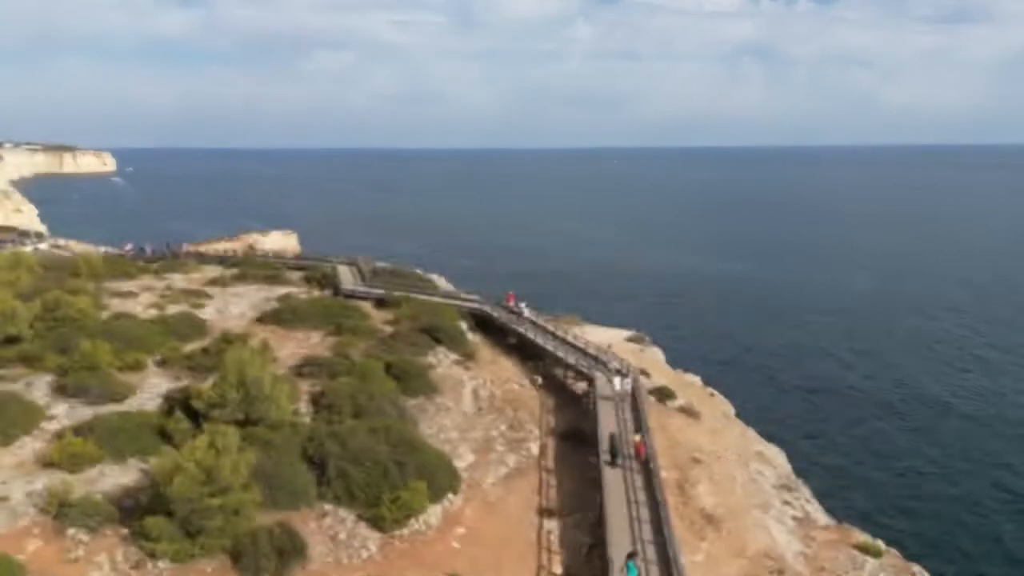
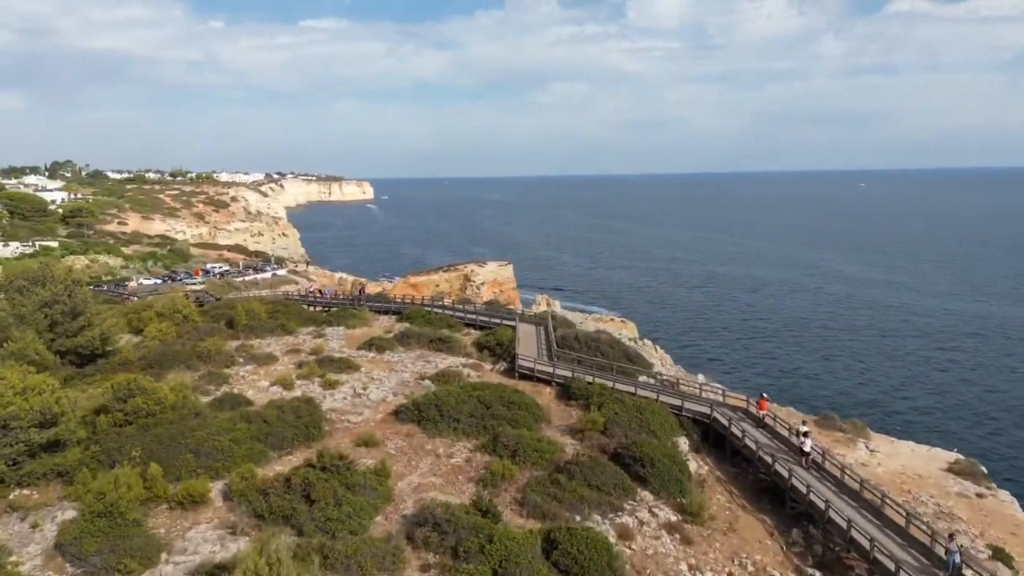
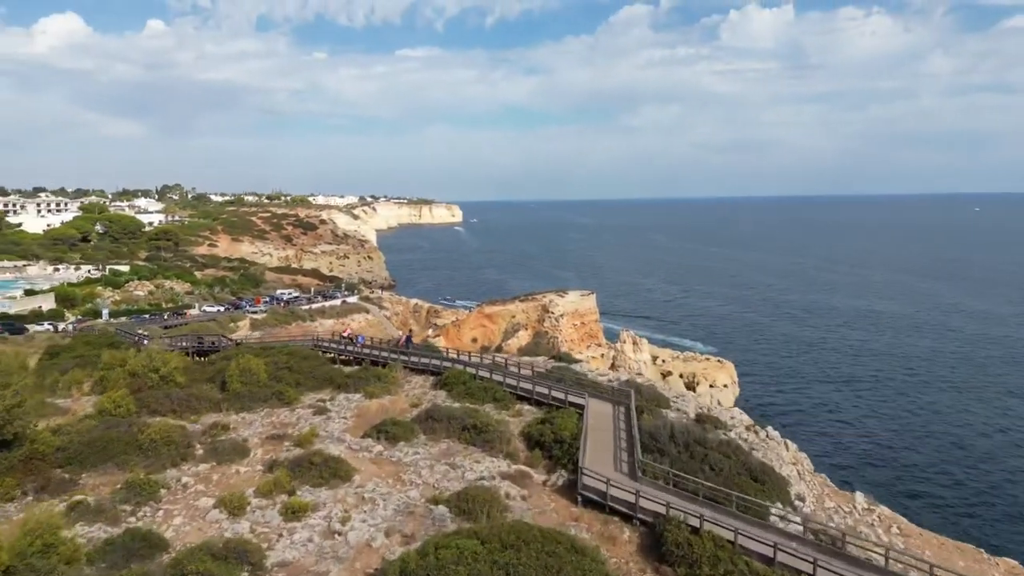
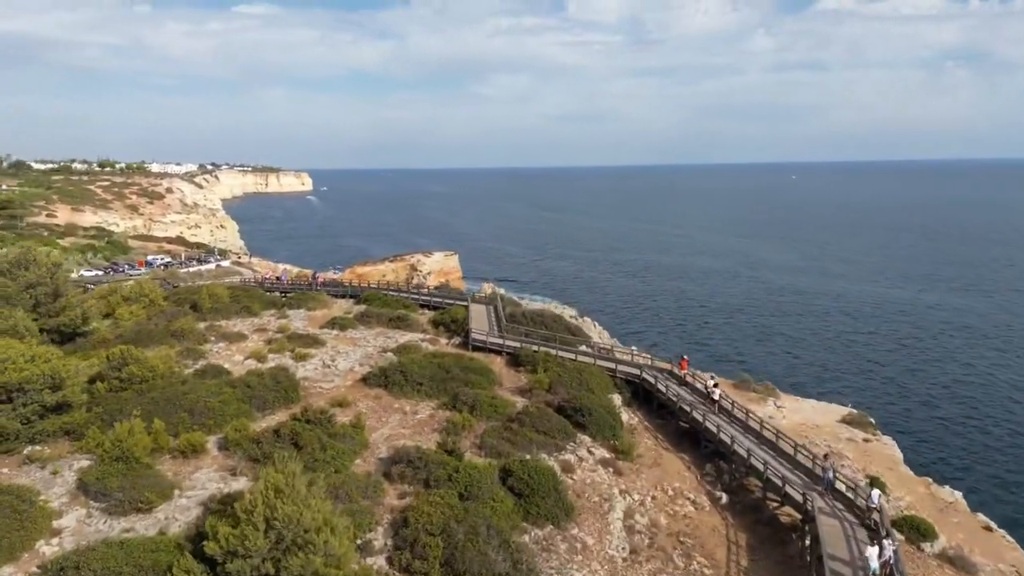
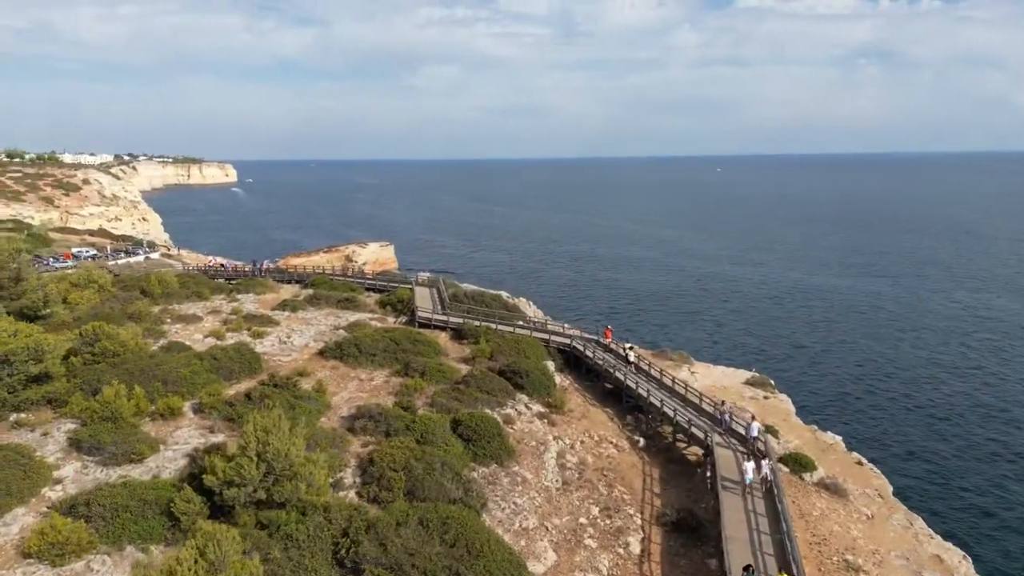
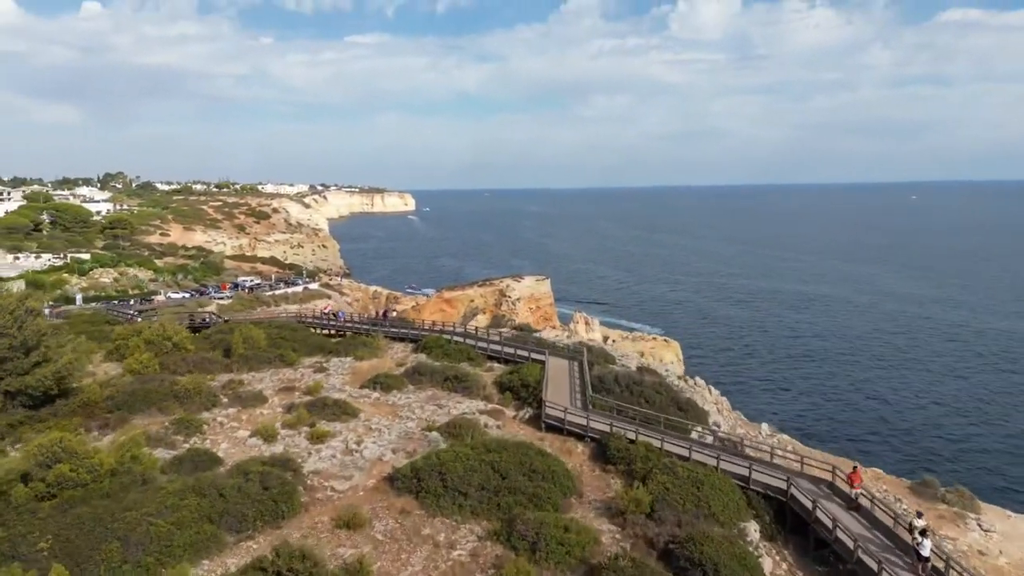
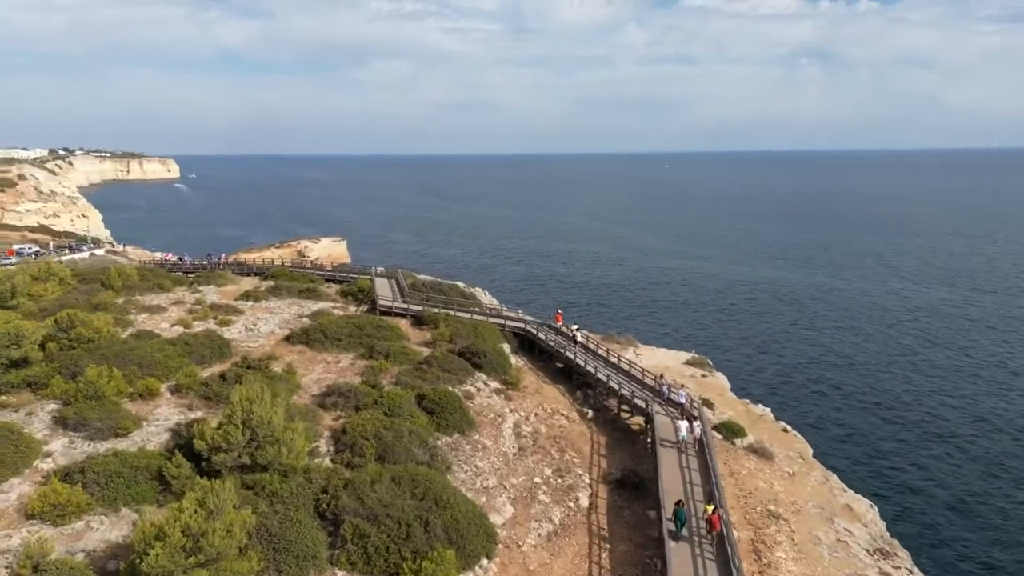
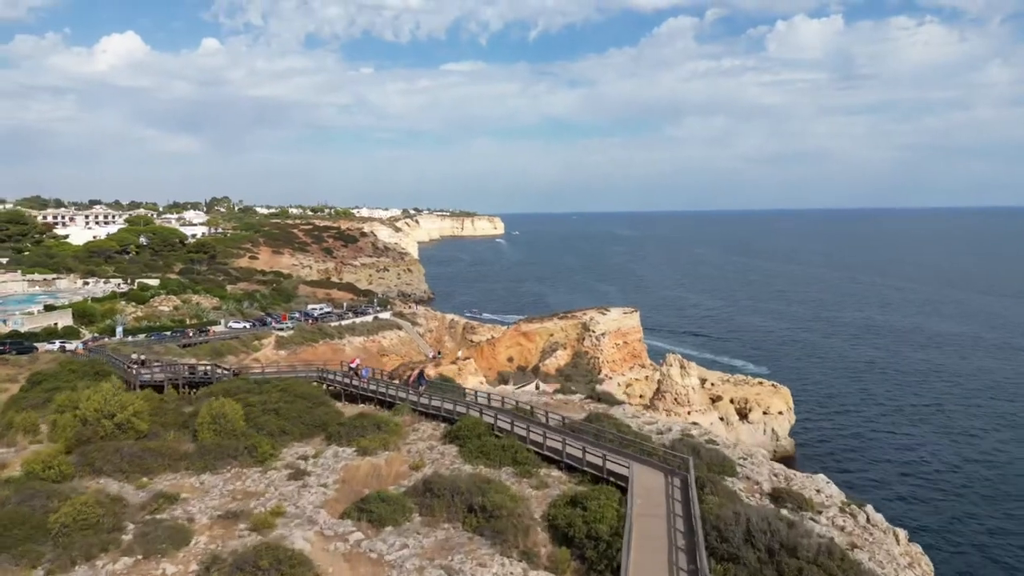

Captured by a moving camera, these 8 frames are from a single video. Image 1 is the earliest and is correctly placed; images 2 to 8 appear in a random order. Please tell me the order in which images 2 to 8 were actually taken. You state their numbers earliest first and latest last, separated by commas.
7, 5, 4, 2, 6, 3, 8
